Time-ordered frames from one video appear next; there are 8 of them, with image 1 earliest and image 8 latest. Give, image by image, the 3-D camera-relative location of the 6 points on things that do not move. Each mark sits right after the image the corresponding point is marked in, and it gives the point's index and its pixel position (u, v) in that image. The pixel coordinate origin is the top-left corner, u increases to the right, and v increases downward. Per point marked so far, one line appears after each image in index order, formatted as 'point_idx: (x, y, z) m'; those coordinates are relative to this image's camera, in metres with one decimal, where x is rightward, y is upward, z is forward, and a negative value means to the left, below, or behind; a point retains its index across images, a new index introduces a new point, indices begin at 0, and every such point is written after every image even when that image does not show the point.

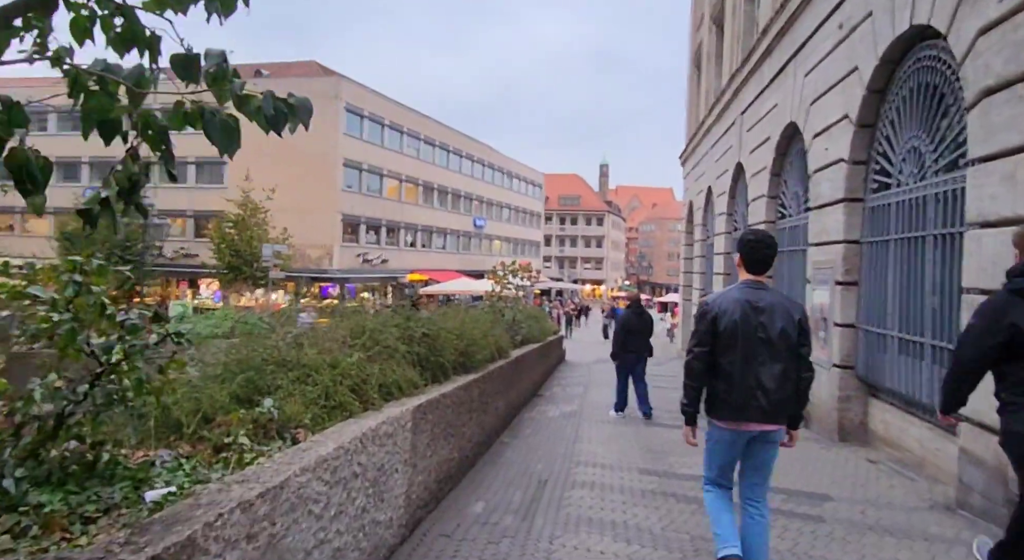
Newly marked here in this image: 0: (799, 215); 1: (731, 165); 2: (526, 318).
0: (+4.4, +1.0, +10.4) m
1: (+4.9, +2.6, +15.4) m
2: (+0.2, -0.9, +14.5) m
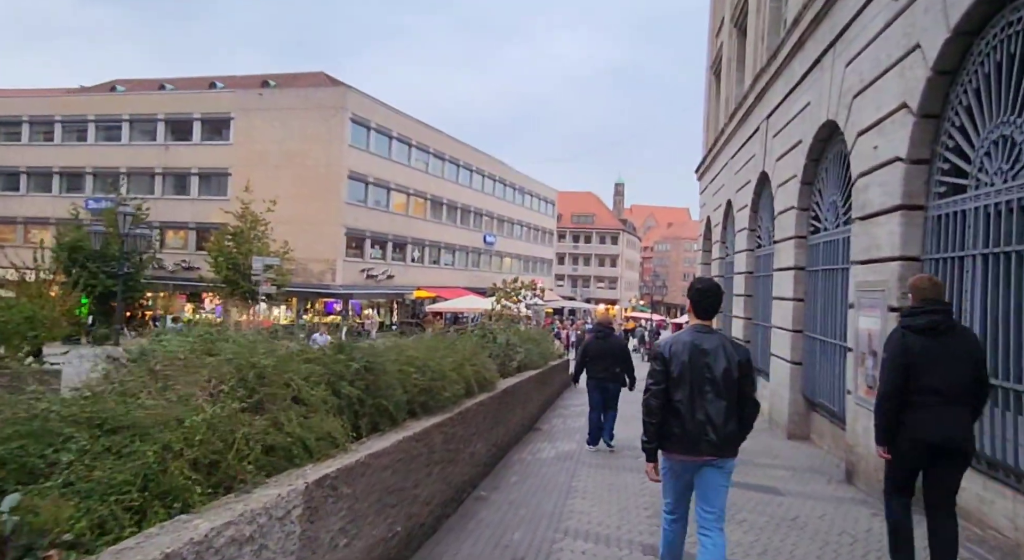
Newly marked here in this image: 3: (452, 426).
0: (+4.3, +0.7, +9.0) m
1: (+5.0, +2.2, +14.0) m
2: (+0.1, -1.2, +13.1) m
3: (-0.5, -1.2, +5.6) m
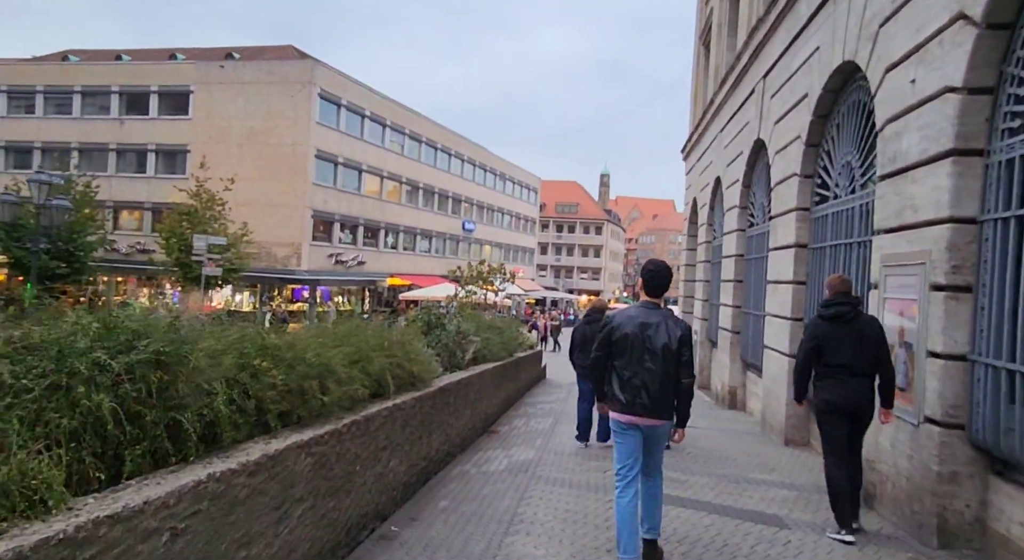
0: (+3.7, +0.9, +7.4) m
1: (+4.3, +2.5, +12.4) m
2: (-0.6, -0.9, +11.4) m
3: (-1.0, -1.0, +4.0) m
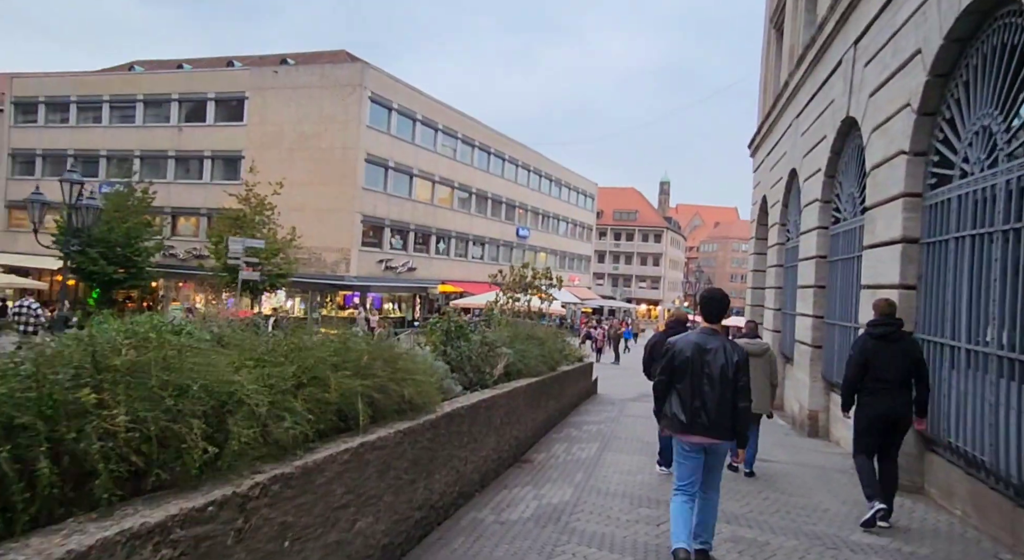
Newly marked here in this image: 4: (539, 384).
0: (+3.9, +0.9, +5.6) m
1: (+4.9, +2.4, +10.6) m
2: (0.0, -0.9, +10.0) m
3: (-1.1, -0.9, +2.6) m
4: (+0.3, -1.4, +9.2) m
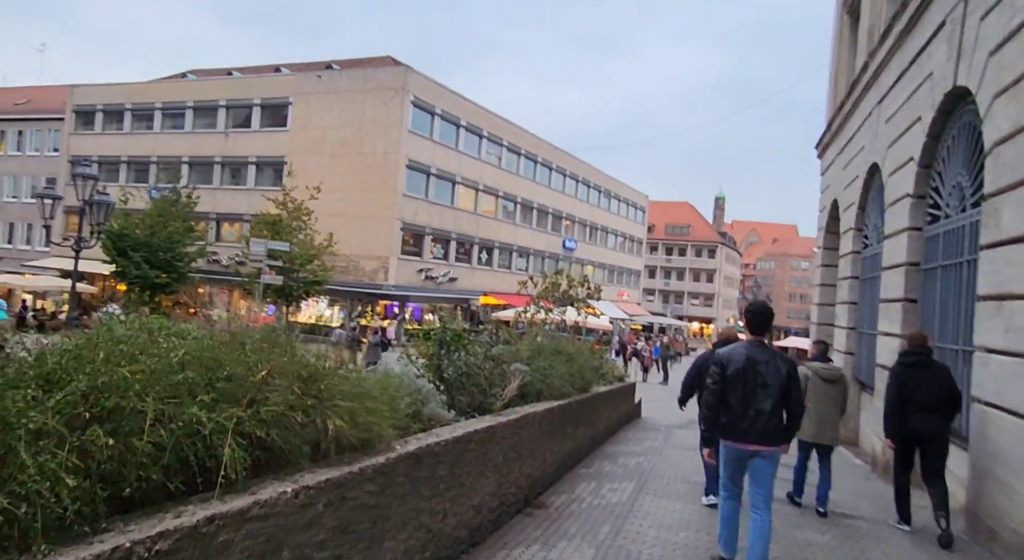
0: (+3.9, +0.9, +3.8) m
1: (+5.3, +2.2, +8.7) m
2: (+0.3, -1.0, +8.4) m
3: (-1.4, -0.8, +1.1) m
4: (+0.5, -1.5, +7.6) m
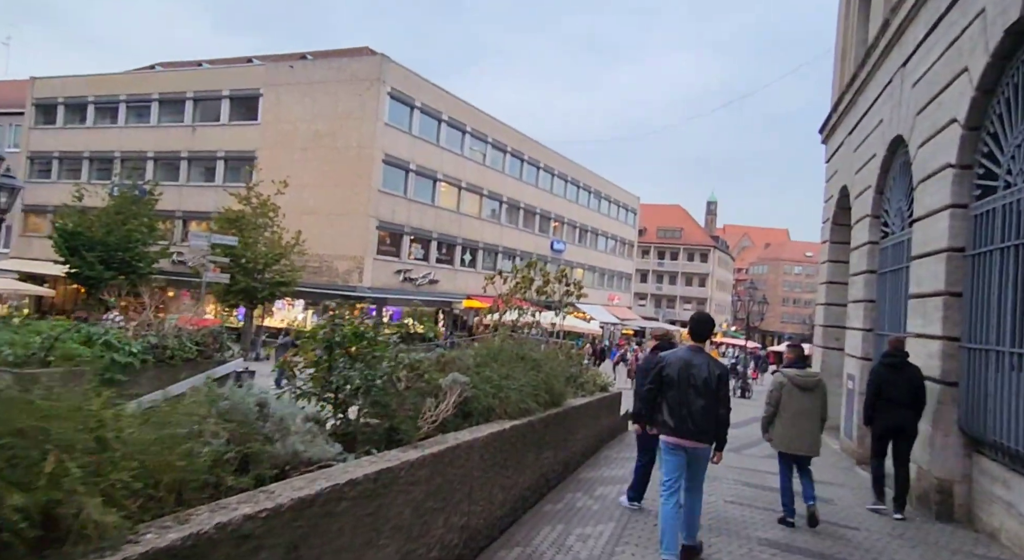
0: (+3.4, +1.0, +2.1) m
1: (+4.8, +2.4, +7.0) m
2: (-0.2, -0.8, +6.6) m
3: (-1.8, -0.6, -0.7) m
4: (-0.1, -1.3, +5.8) m
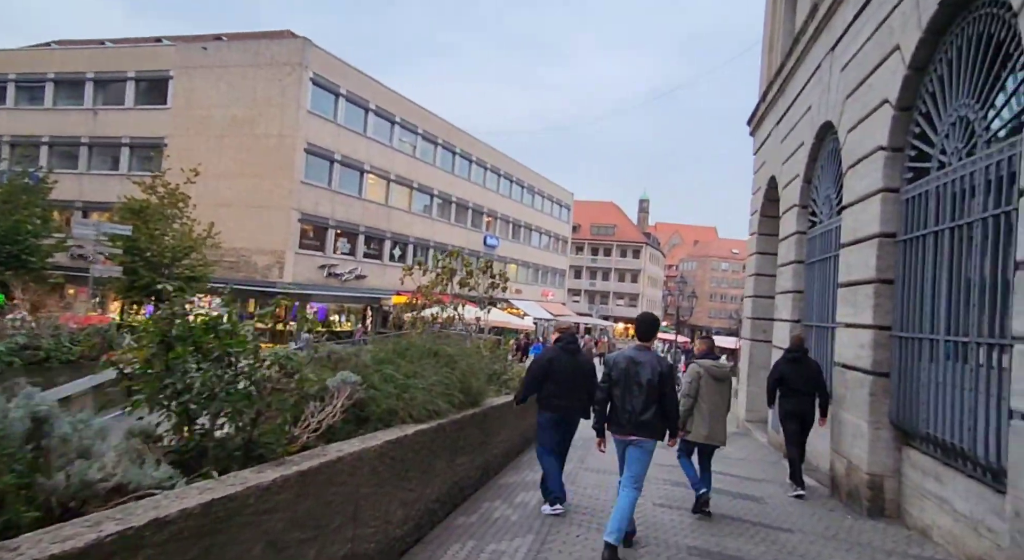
0: (+3.0, +1.2, +1.6) m
1: (+3.9, +2.5, +6.7) m
2: (-1.0, -0.7, +5.8) m
3: (-1.9, -0.5, -1.6) m
4: (-0.8, -1.2, +5.0) m
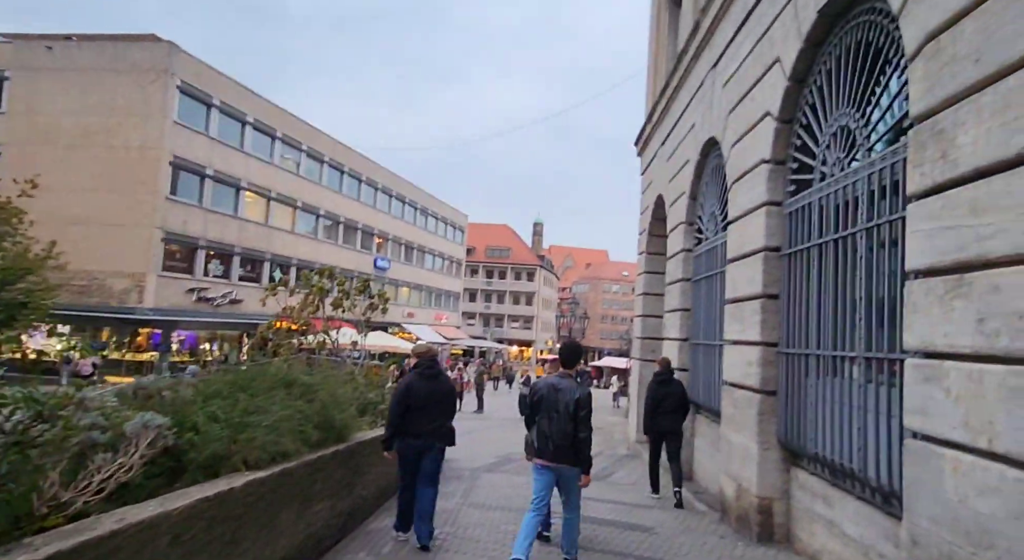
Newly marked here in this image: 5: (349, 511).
0: (+2.5, +1.2, +1.4) m
1: (+2.7, +2.3, +6.5) m
2: (-2.1, -0.8, +4.9) m
3: (-1.8, -0.4, -2.6) m
4: (-1.7, -1.3, +4.1) m
5: (-1.6, -2.3, +6.7) m
